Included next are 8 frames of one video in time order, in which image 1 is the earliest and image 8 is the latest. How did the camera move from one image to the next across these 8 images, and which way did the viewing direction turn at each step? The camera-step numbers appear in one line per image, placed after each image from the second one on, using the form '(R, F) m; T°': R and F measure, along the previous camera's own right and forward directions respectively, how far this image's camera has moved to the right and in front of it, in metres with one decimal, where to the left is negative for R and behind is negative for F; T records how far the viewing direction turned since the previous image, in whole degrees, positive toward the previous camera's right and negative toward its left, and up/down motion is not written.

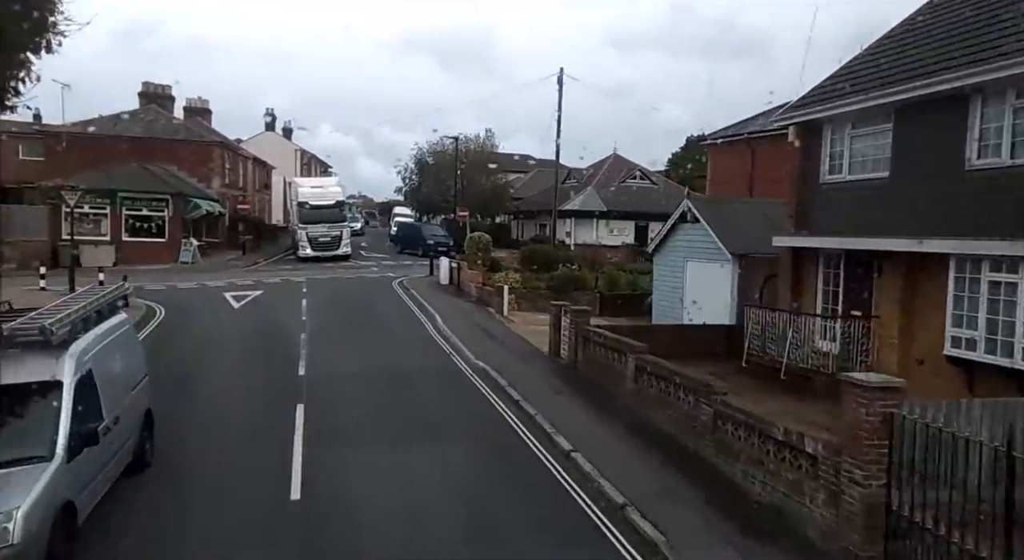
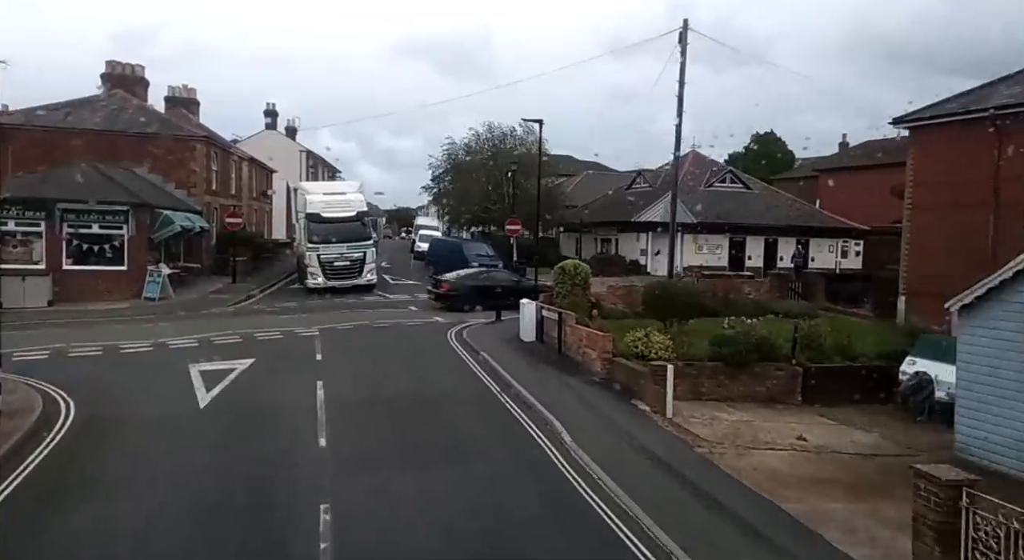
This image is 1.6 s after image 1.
(-3.0, +8.4) m; 0°
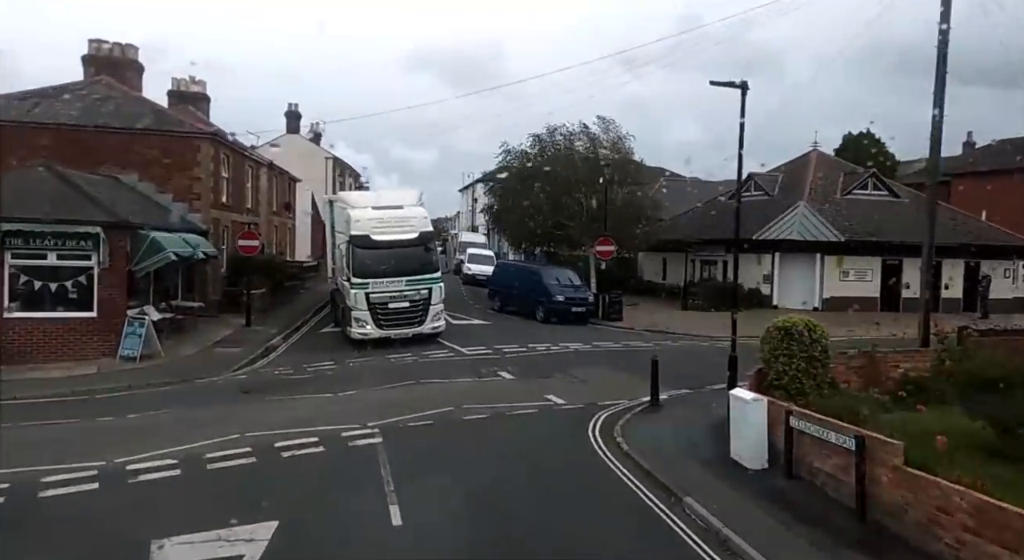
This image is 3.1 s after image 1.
(-3.0, +6.9) m; -2°
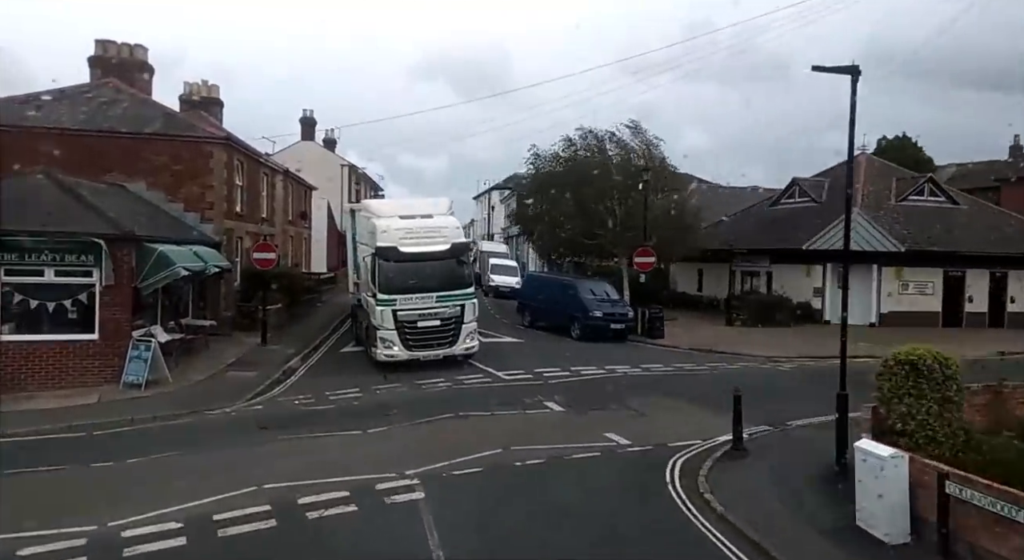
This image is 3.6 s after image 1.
(-0.8, +1.6) m; -1°
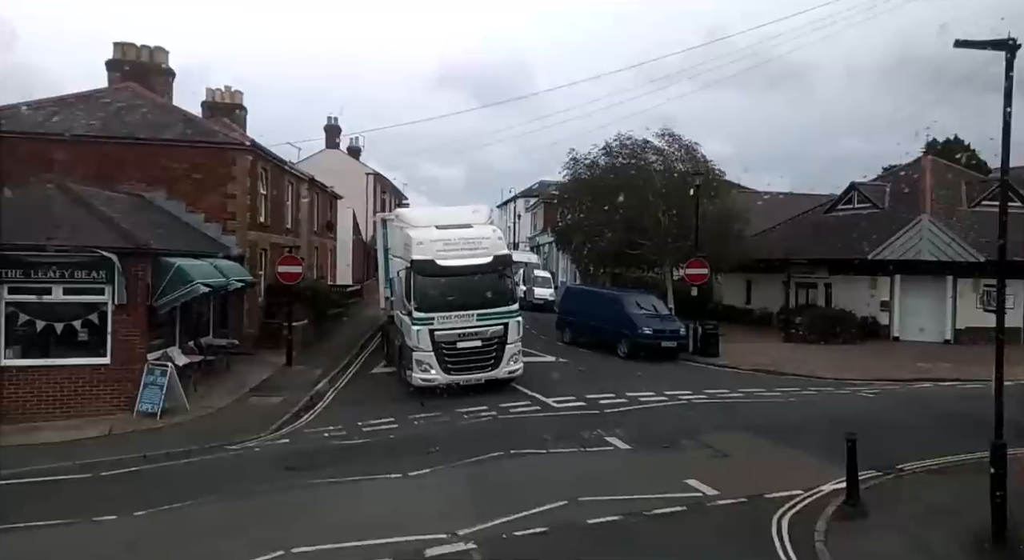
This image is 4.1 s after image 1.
(-0.7, +1.6) m; -2°
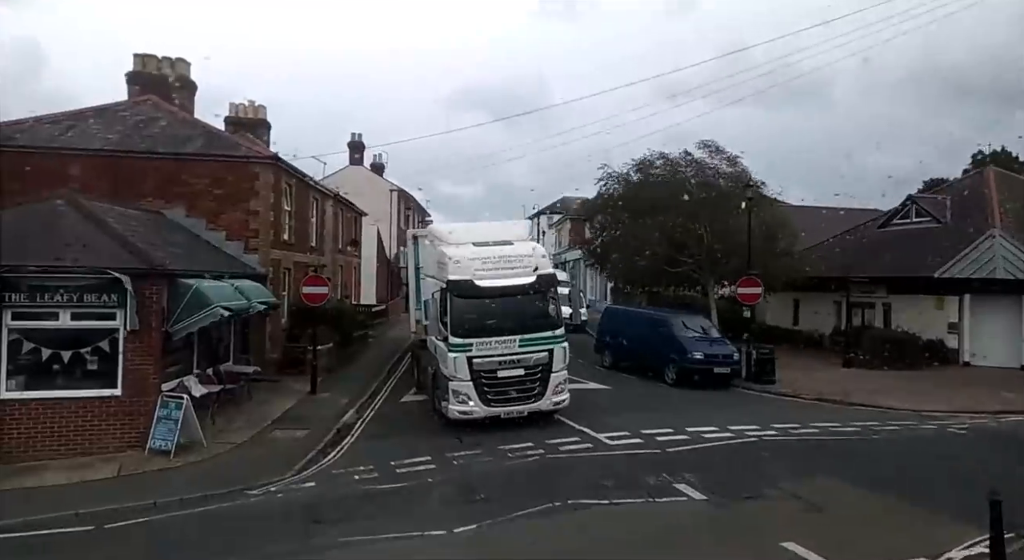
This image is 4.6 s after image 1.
(-0.6, +1.3) m; -2°
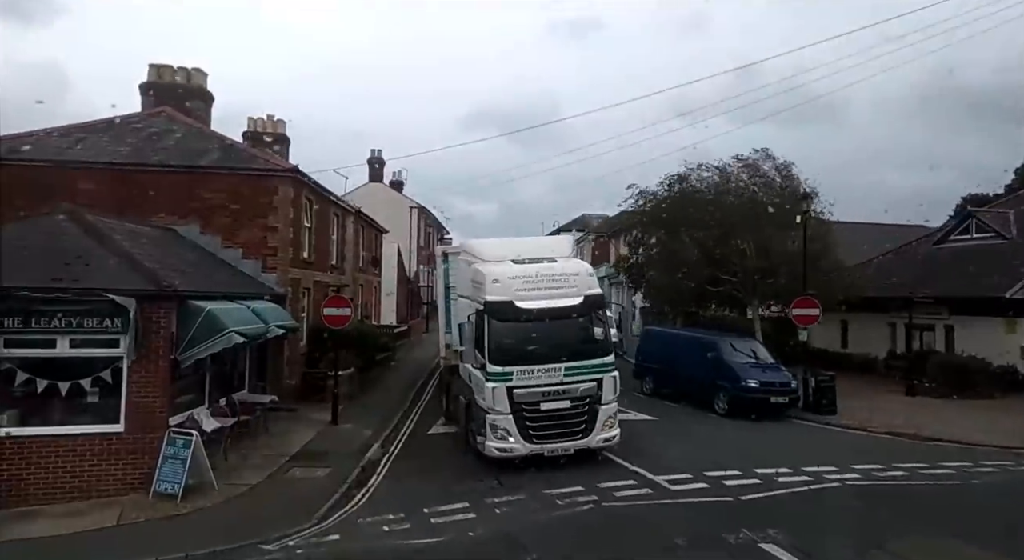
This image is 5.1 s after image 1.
(-0.6, +1.3) m; -1°
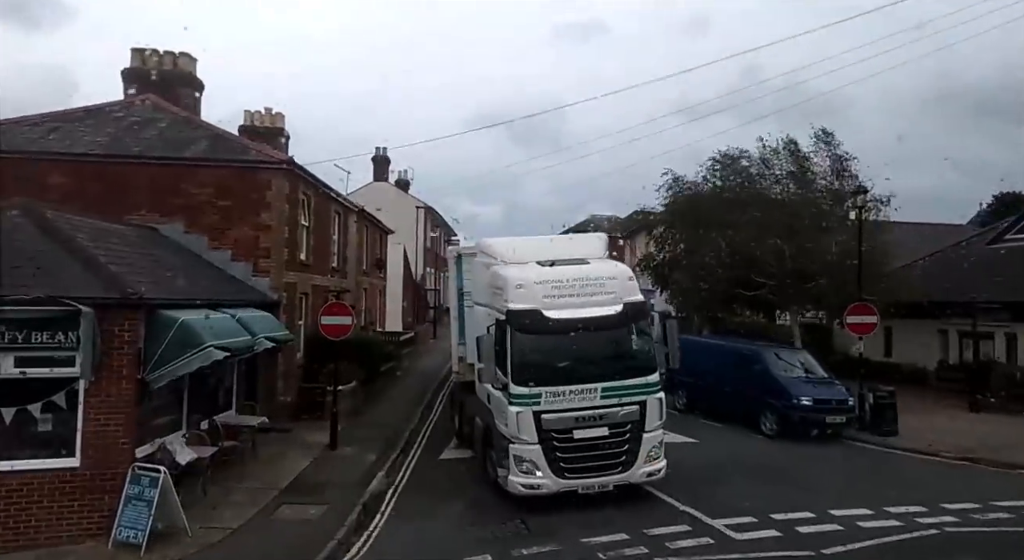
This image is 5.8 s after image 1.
(-0.4, +1.8) m; -1°
